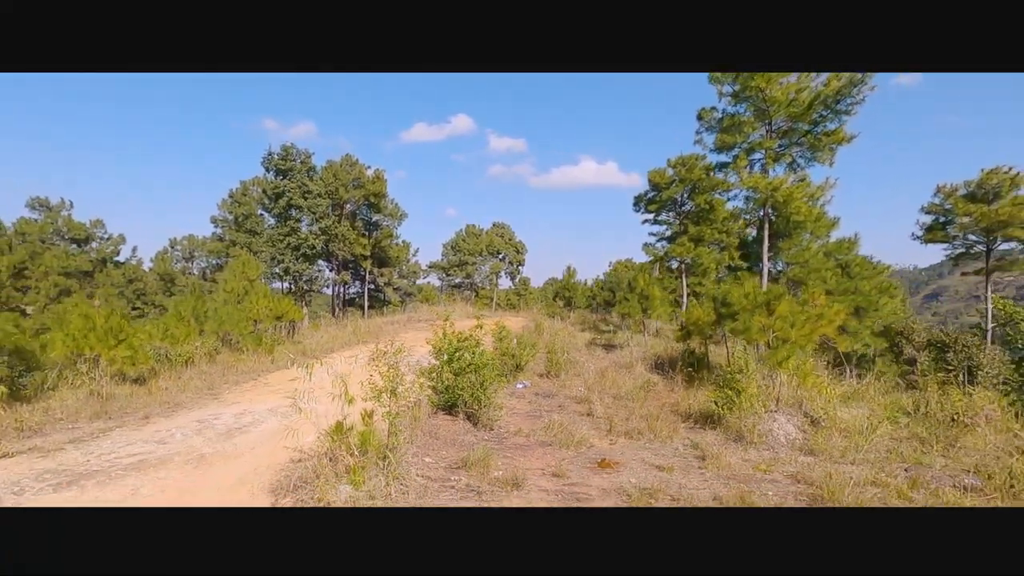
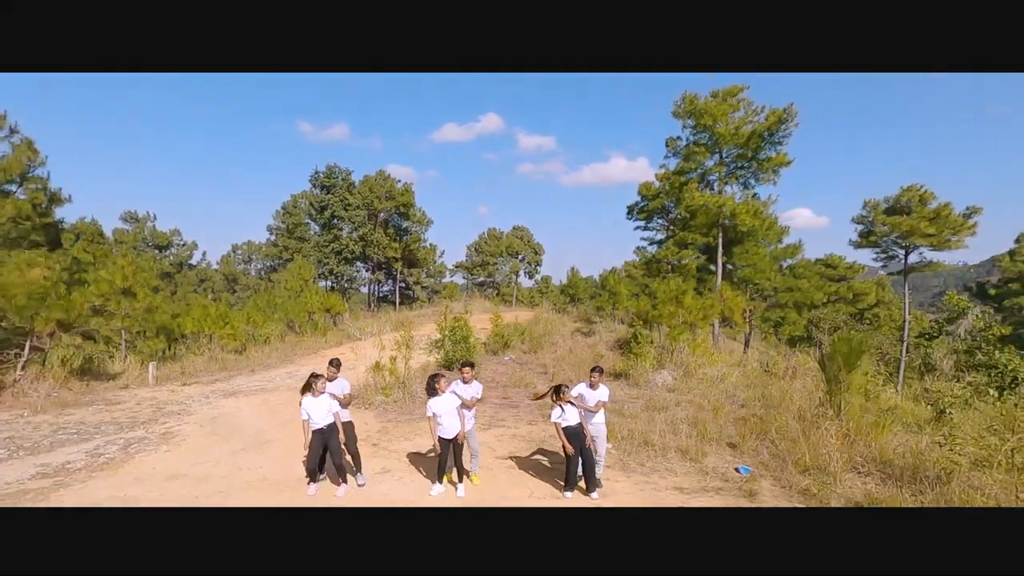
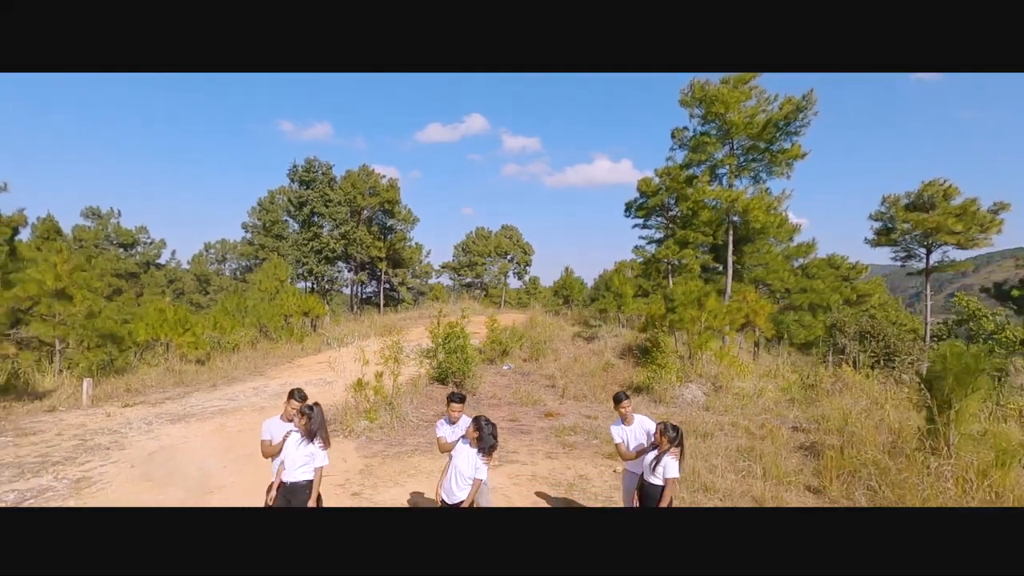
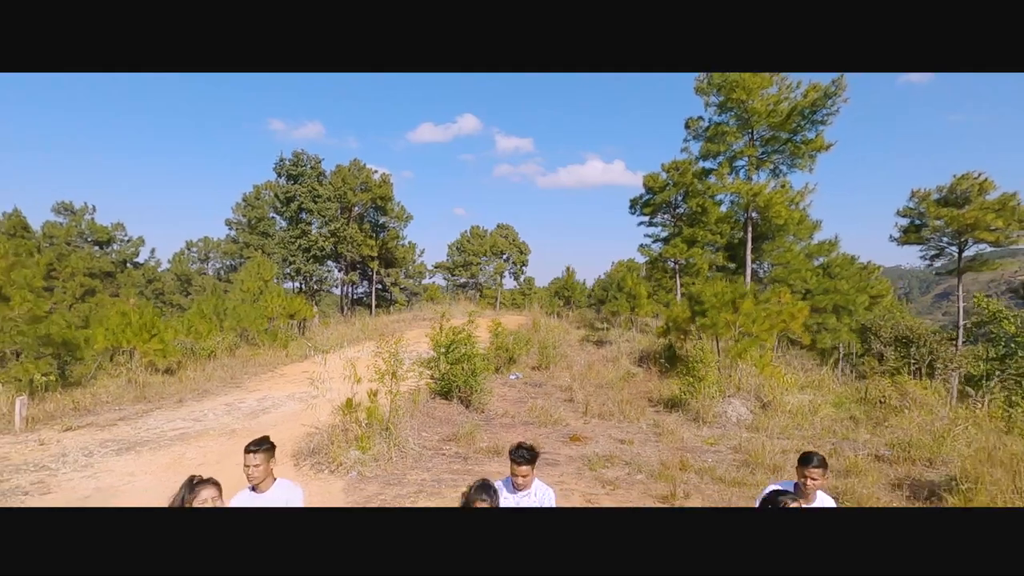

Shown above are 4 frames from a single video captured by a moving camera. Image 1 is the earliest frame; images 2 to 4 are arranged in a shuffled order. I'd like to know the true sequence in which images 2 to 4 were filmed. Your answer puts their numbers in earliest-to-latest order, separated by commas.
4, 3, 2
